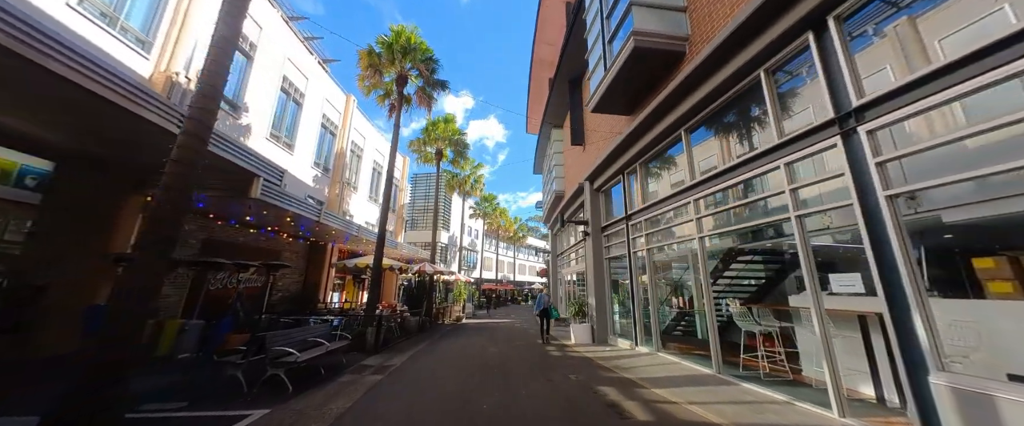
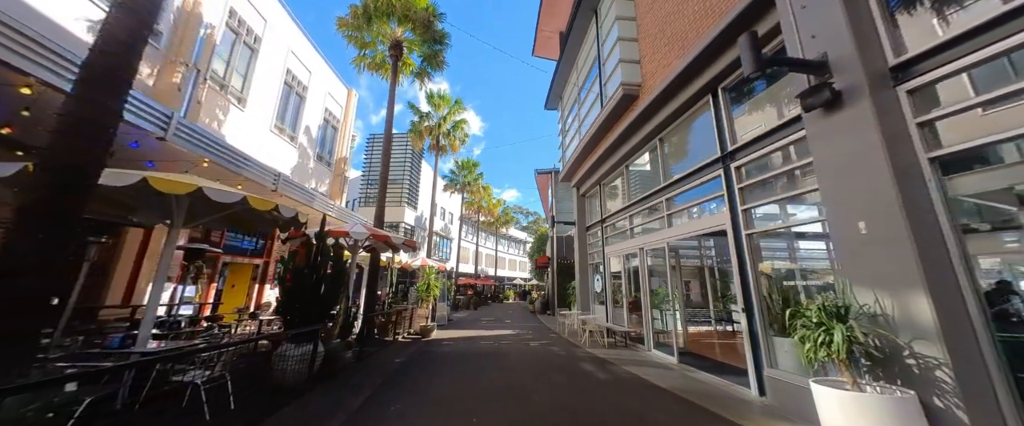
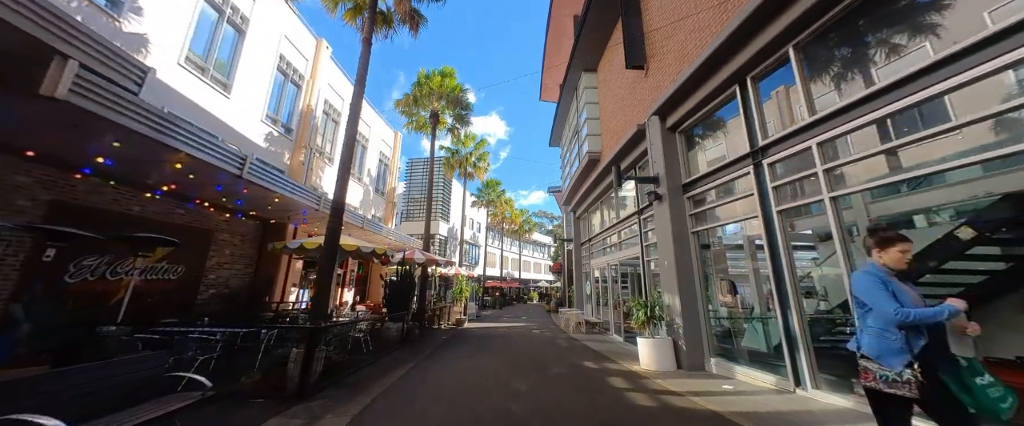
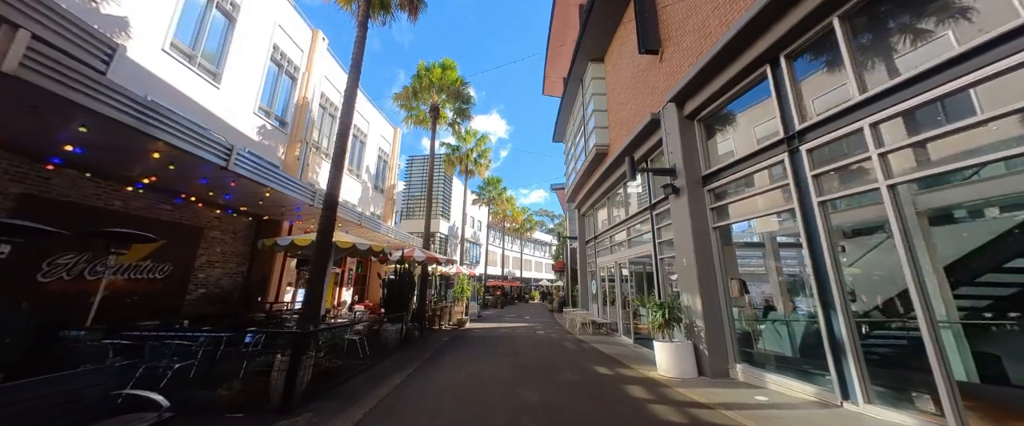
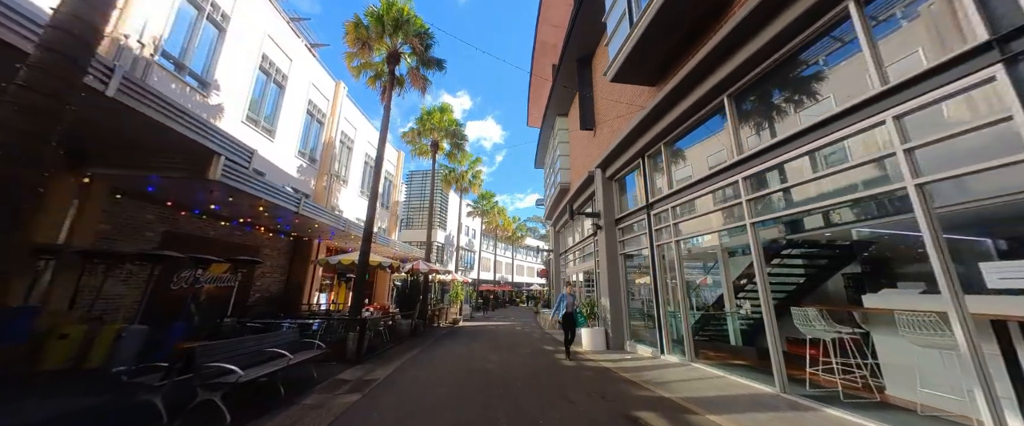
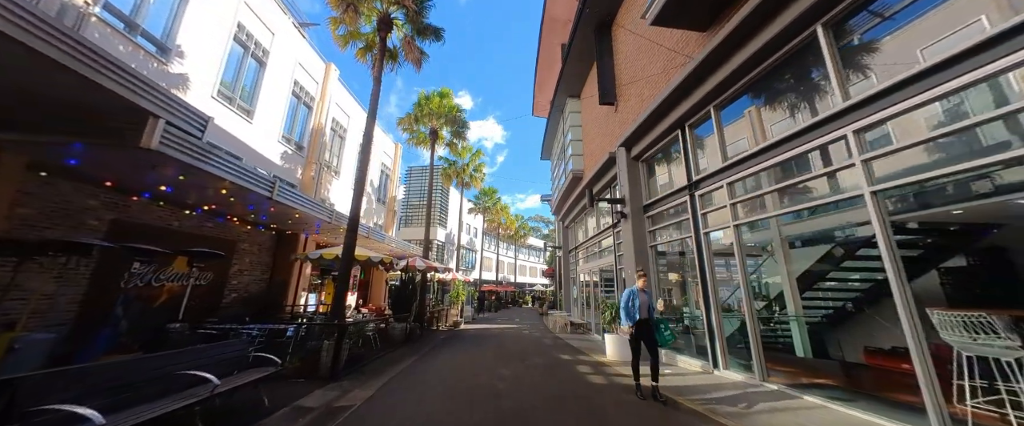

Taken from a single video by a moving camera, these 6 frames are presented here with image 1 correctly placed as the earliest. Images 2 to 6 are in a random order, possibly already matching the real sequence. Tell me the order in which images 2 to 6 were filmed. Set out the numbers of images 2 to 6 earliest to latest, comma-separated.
5, 6, 3, 4, 2
